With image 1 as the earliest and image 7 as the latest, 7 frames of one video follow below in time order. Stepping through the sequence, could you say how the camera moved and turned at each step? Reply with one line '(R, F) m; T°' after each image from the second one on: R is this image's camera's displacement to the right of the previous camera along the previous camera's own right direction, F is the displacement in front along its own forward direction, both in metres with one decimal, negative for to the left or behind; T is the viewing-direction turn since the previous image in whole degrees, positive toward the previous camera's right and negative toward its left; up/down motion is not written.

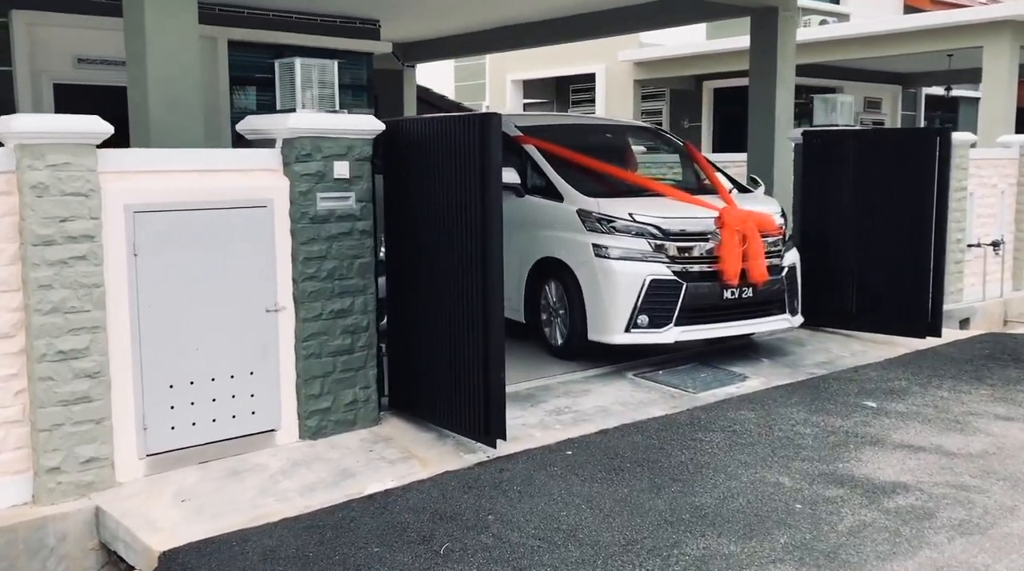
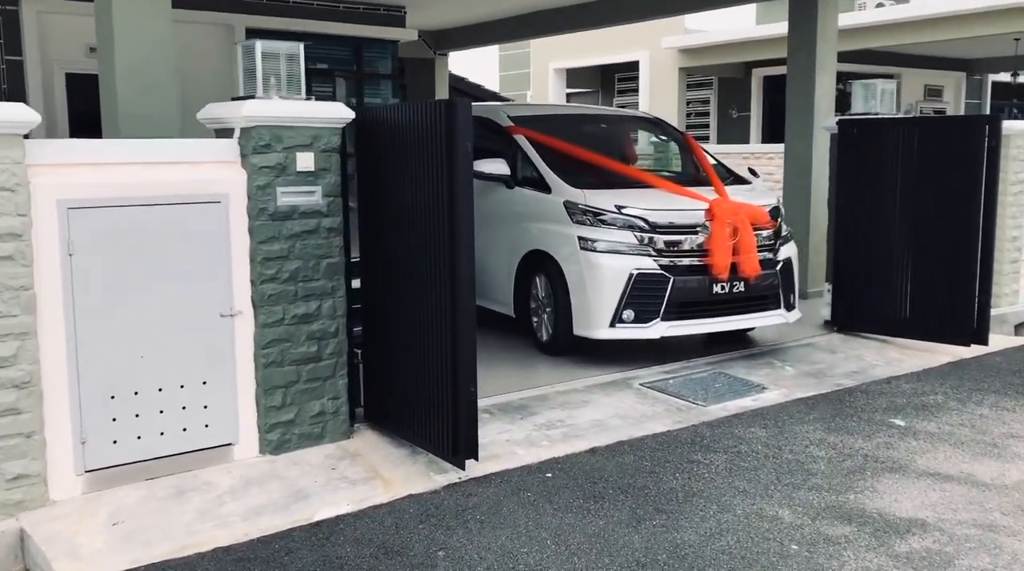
(+0.4, +0.5) m; -4°
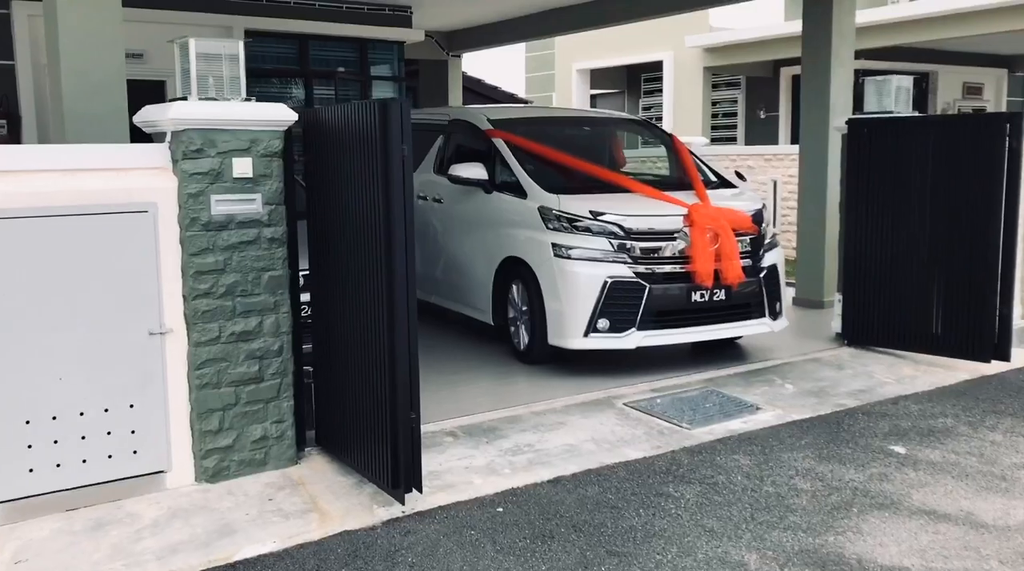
(+0.4, +0.4) m; -2°
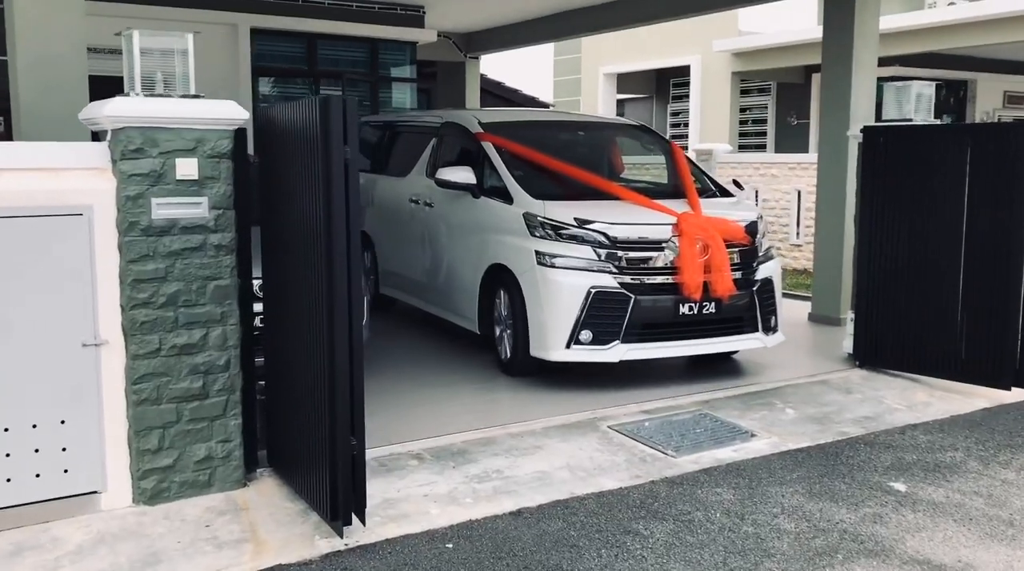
(+0.3, +0.3) m; -2°
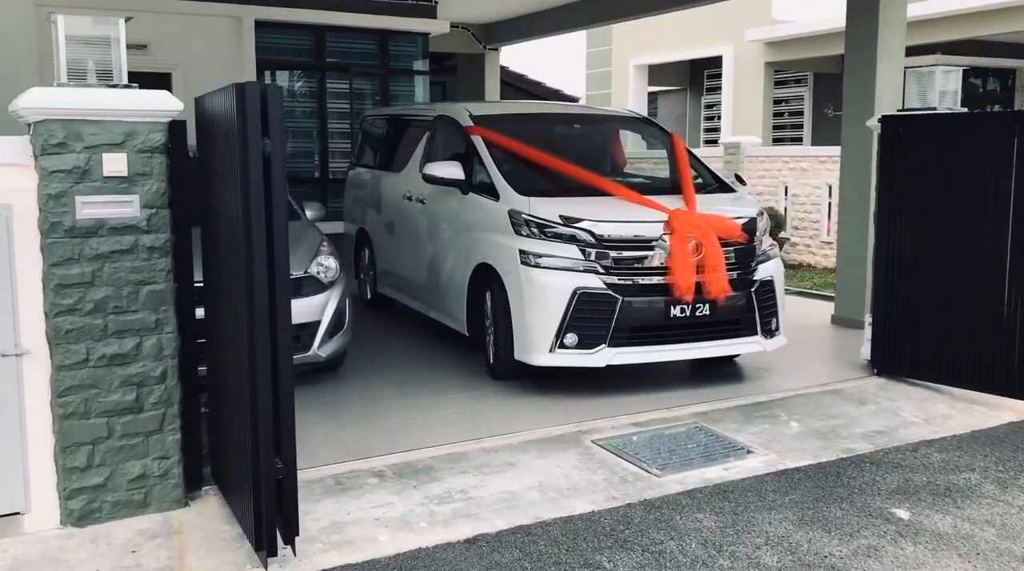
(+0.3, +0.4) m; -3°
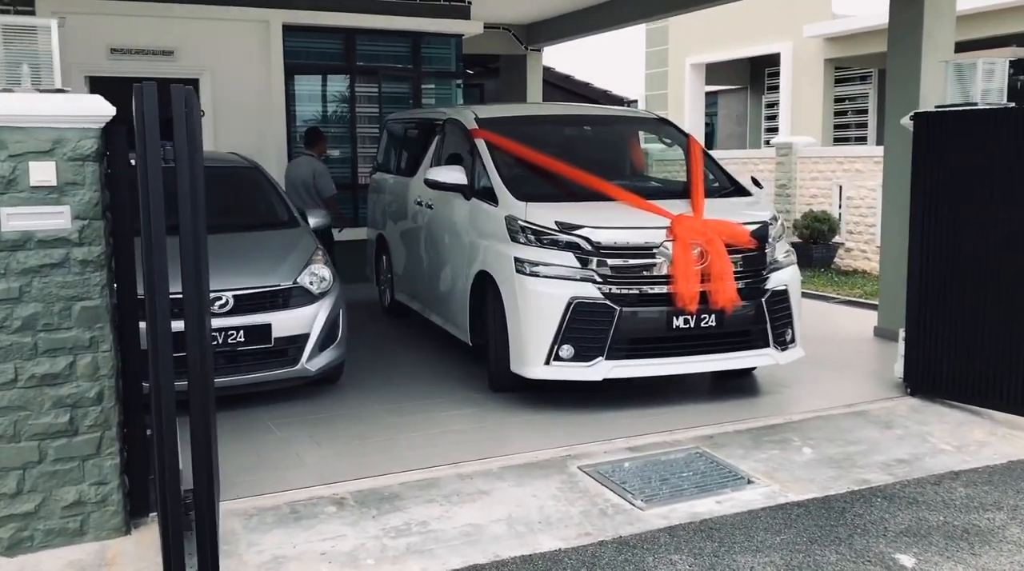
(+0.4, +0.4) m; -4°
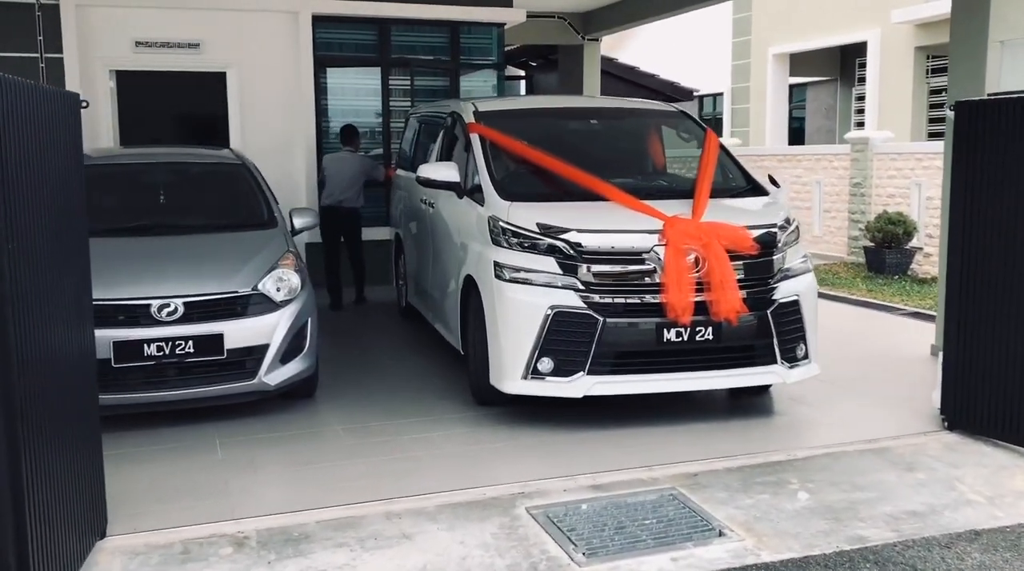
(+0.7, +0.6) m; -6°
